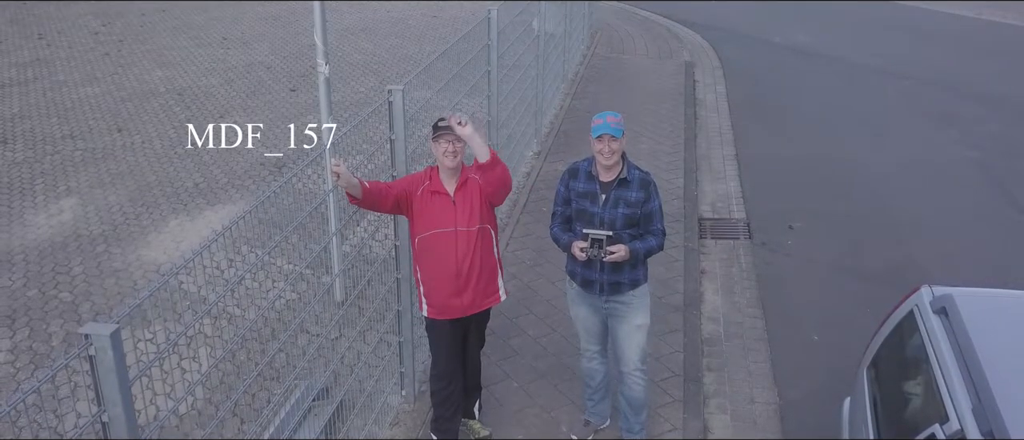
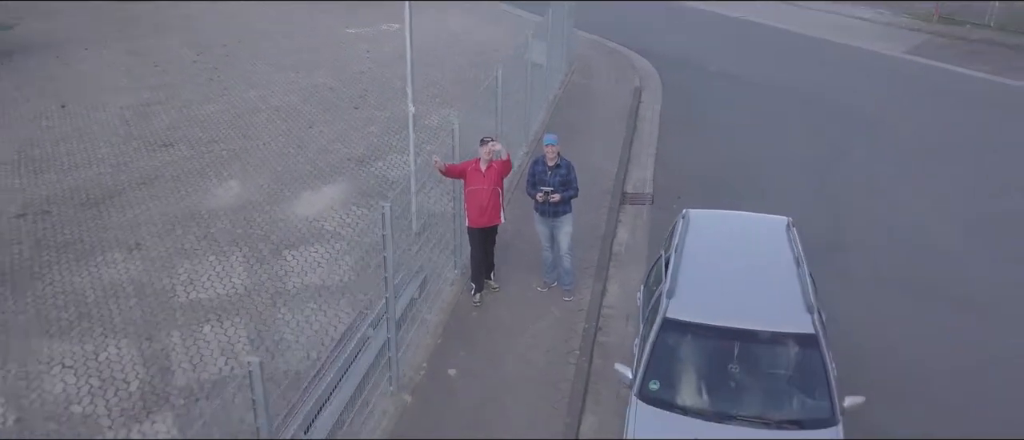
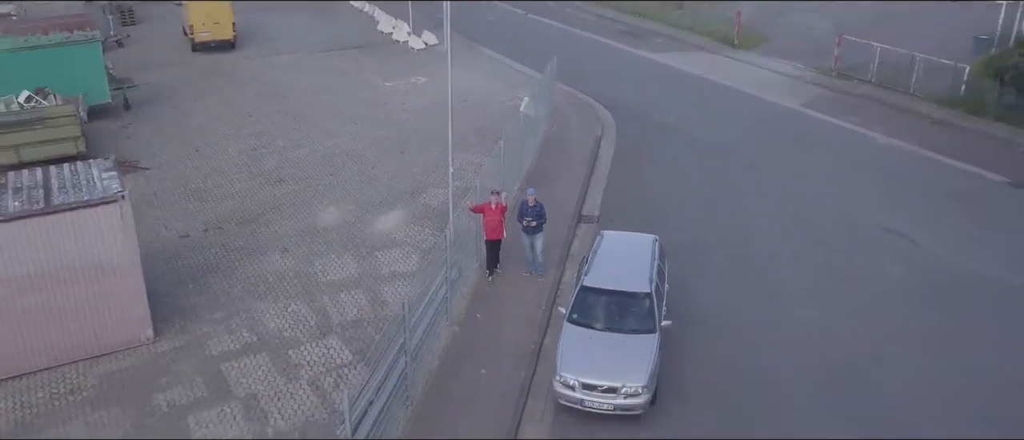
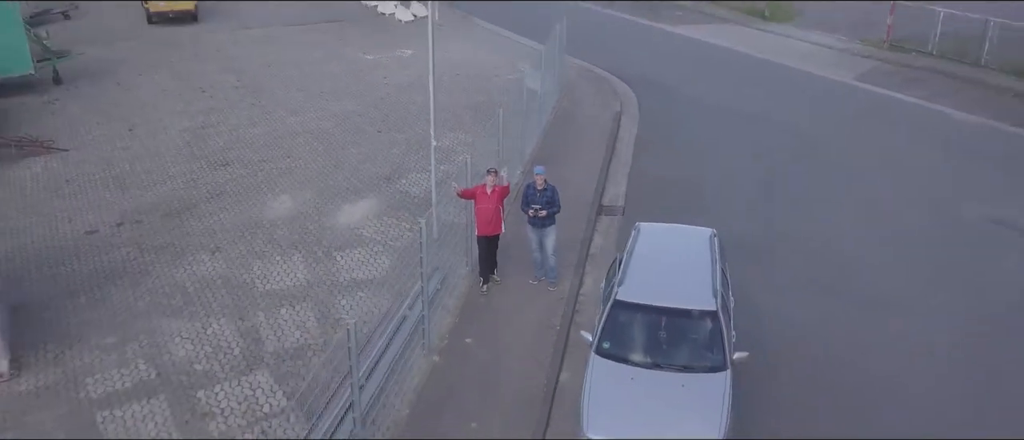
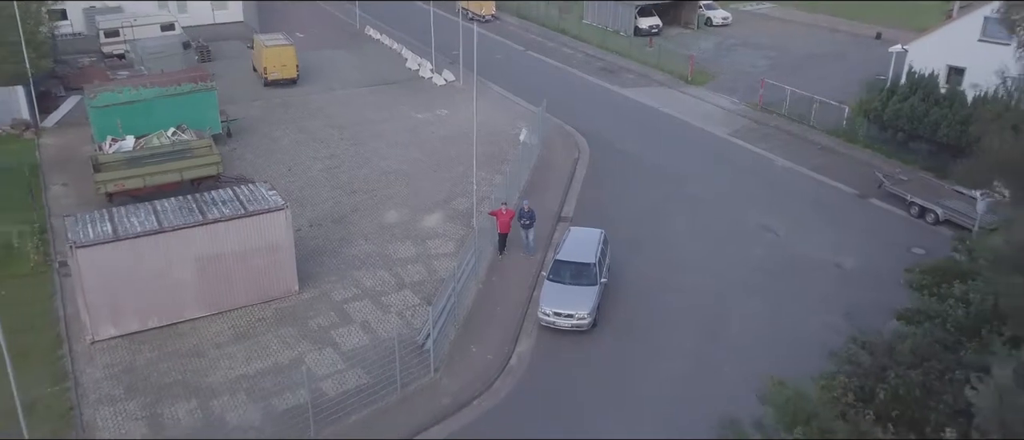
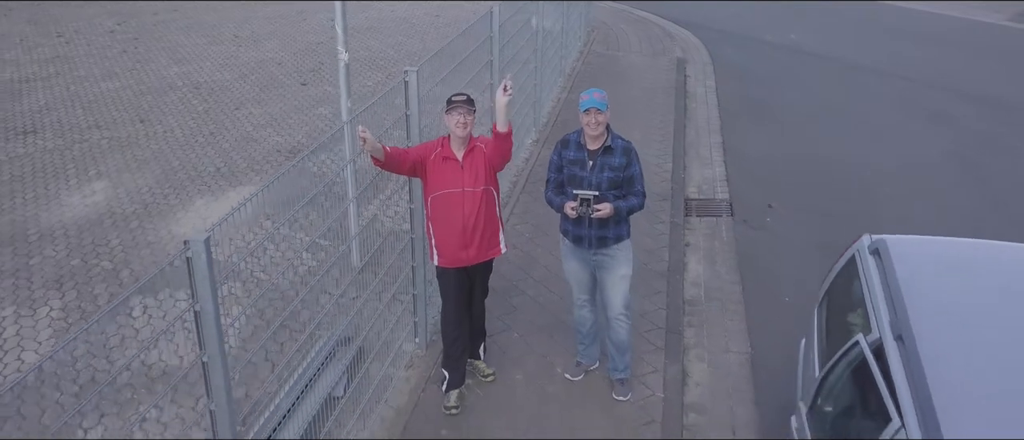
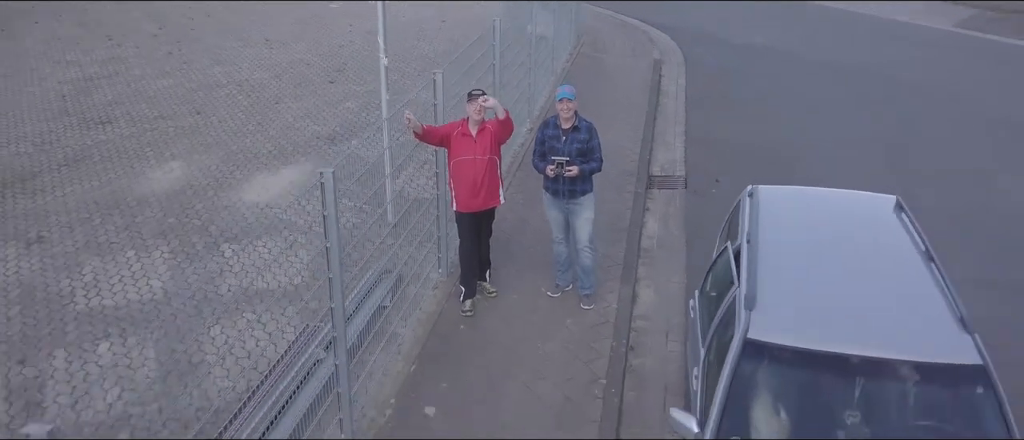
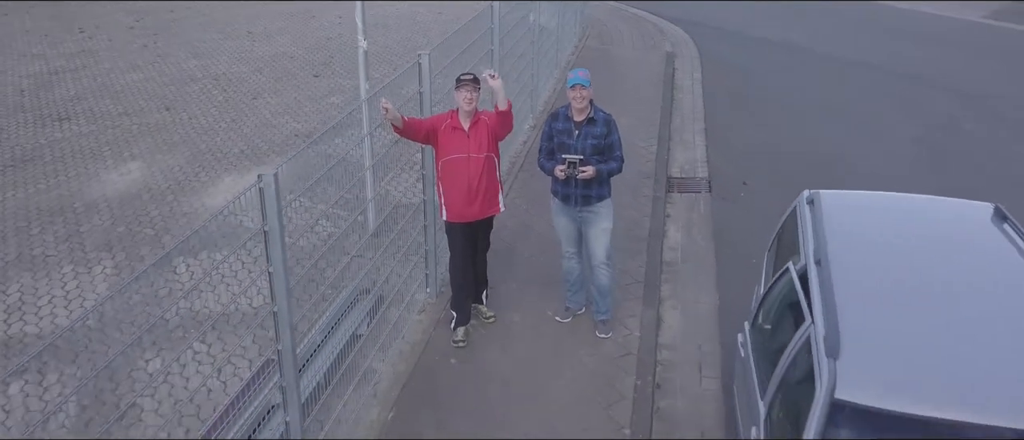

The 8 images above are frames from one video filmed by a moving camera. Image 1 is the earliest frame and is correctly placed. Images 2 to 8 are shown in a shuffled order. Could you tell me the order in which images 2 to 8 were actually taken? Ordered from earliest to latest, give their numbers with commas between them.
6, 8, 7, 2, 4, 3, 5
